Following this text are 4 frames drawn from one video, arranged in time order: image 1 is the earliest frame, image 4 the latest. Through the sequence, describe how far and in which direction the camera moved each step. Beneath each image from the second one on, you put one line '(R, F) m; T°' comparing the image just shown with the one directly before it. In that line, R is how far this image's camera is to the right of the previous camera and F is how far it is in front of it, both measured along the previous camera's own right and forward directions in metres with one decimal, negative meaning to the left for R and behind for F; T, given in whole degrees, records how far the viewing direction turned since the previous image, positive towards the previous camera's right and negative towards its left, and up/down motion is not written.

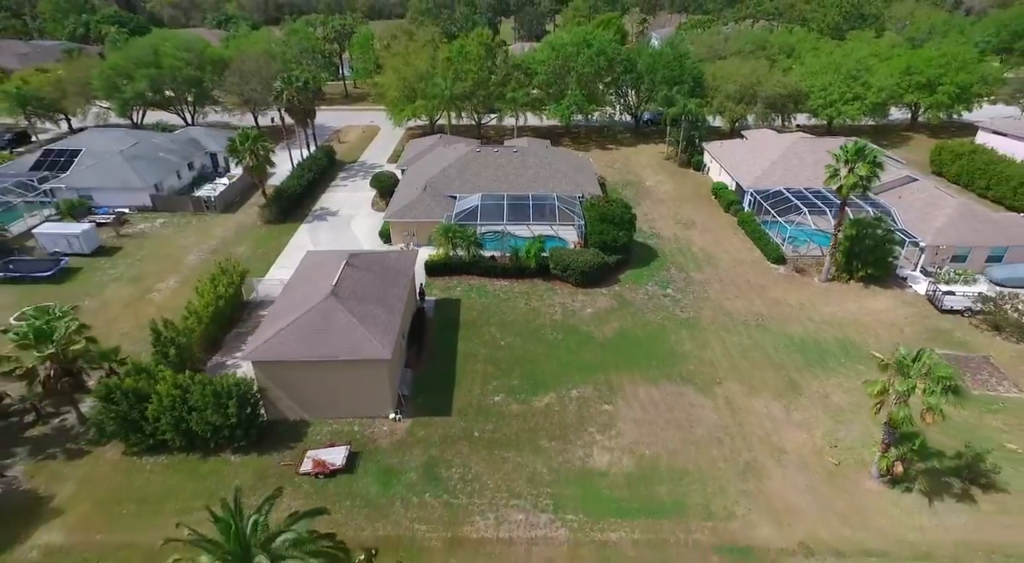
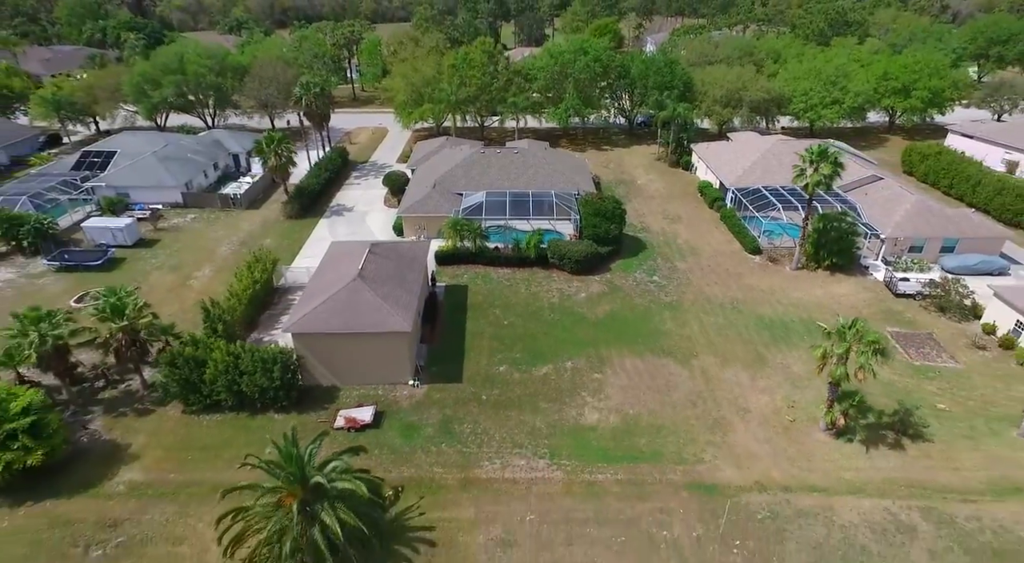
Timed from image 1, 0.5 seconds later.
(-0.2, -4.0) m; 0°
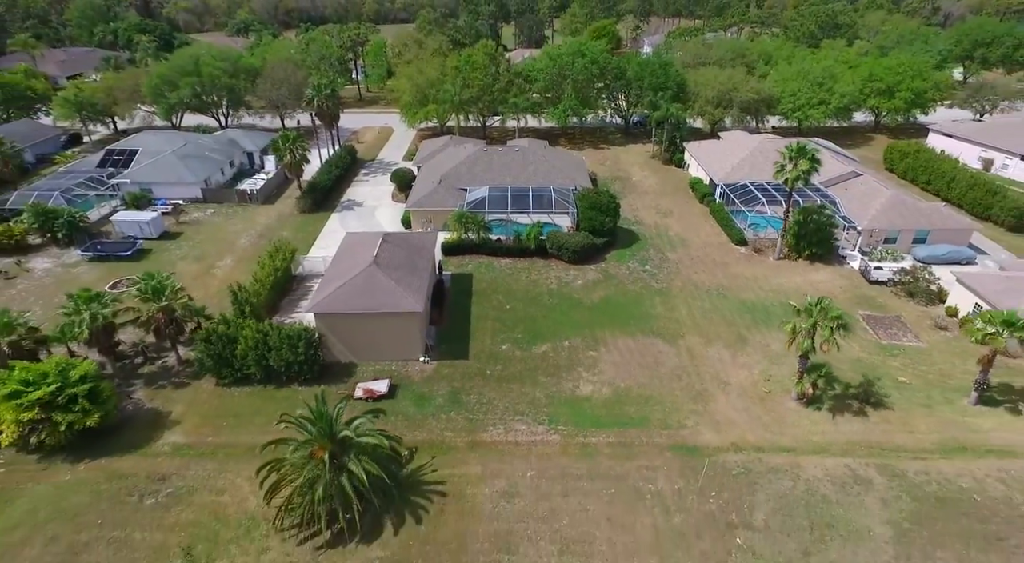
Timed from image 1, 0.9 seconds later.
(-0.1, -2.9) m; 0°
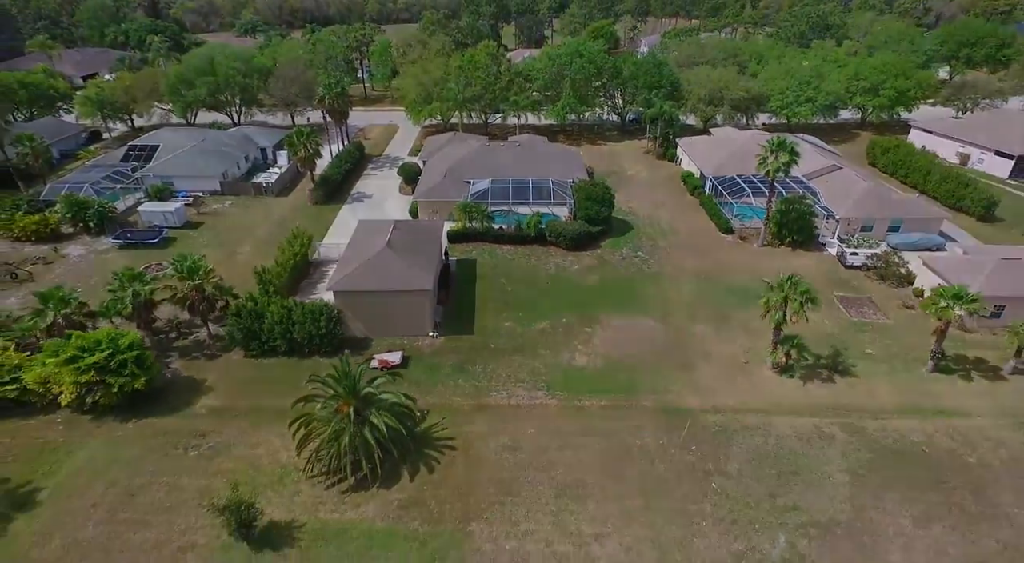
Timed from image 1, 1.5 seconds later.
(-0.1, -3.0) m; 0°
